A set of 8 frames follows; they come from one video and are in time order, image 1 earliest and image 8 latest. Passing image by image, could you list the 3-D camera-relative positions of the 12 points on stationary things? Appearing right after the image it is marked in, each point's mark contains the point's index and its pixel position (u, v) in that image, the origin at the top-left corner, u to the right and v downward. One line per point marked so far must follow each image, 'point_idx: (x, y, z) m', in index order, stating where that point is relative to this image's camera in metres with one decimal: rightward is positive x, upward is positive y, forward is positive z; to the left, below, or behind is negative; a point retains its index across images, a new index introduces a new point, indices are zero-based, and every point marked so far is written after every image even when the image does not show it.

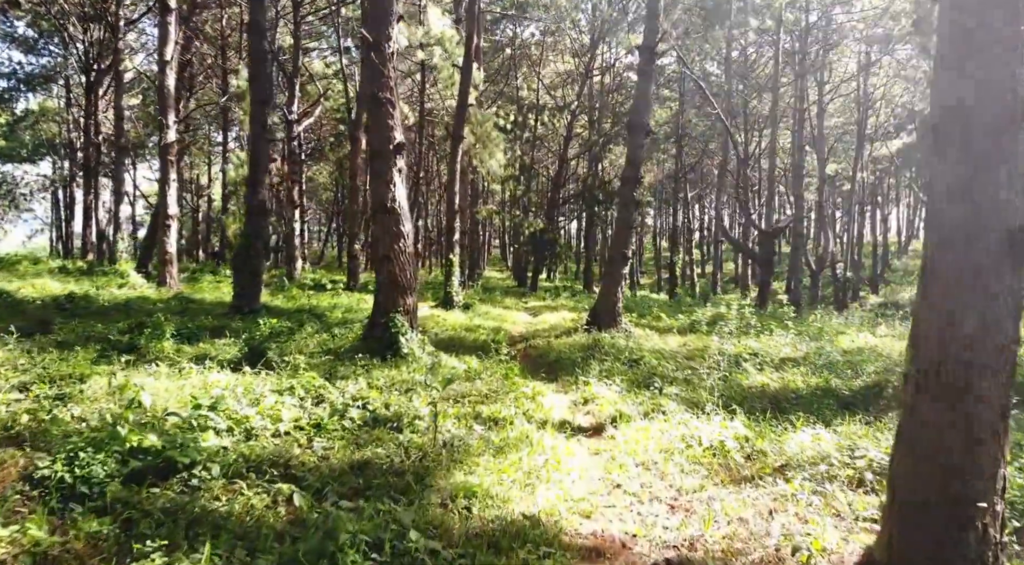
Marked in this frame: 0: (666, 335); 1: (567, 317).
0: (+2.9, -1.0, +14.5) m
1: (+1.4, -0.8, +18.1) m
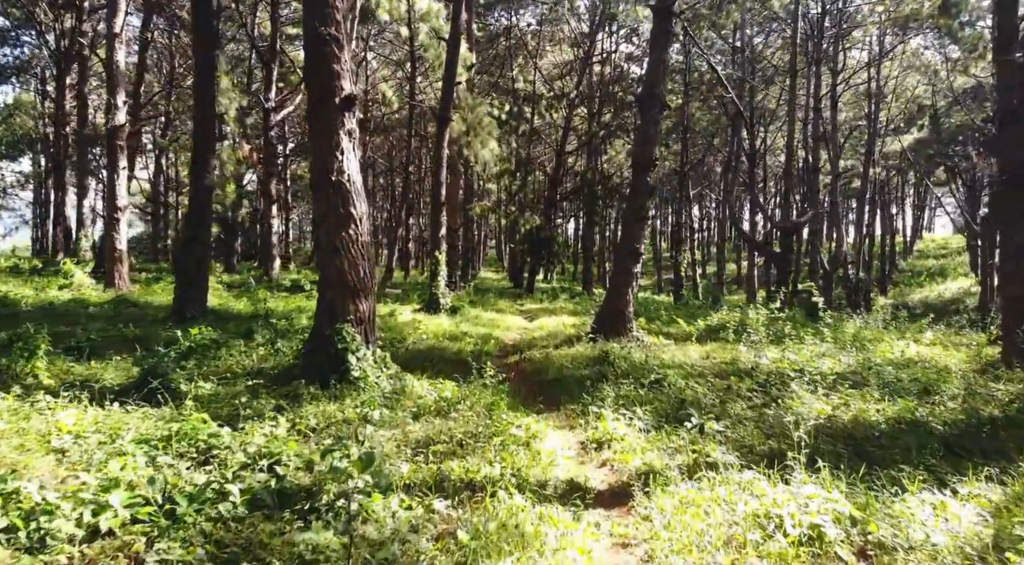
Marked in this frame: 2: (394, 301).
0: (+2.8, -1.0, +12.4) m
1: (+1.2, -0.8, +15.9) m
2: (-2.9, -0.5, +18.9) m
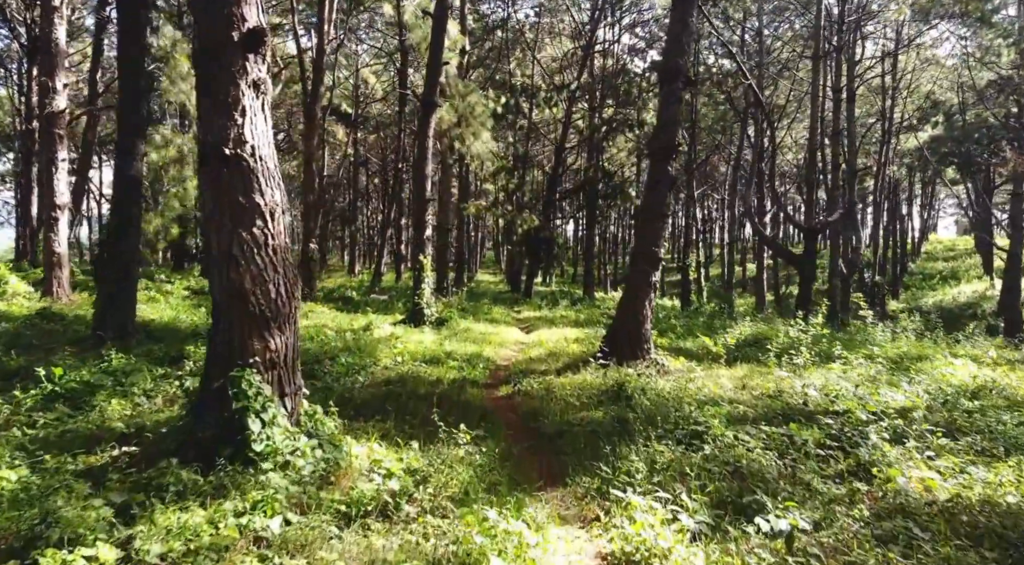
0: (+2.7, -1.2, +10.3) m
1: (+1.1, -1.0, +13.8) m
2: (-3.0, -0.6, +16.9) m
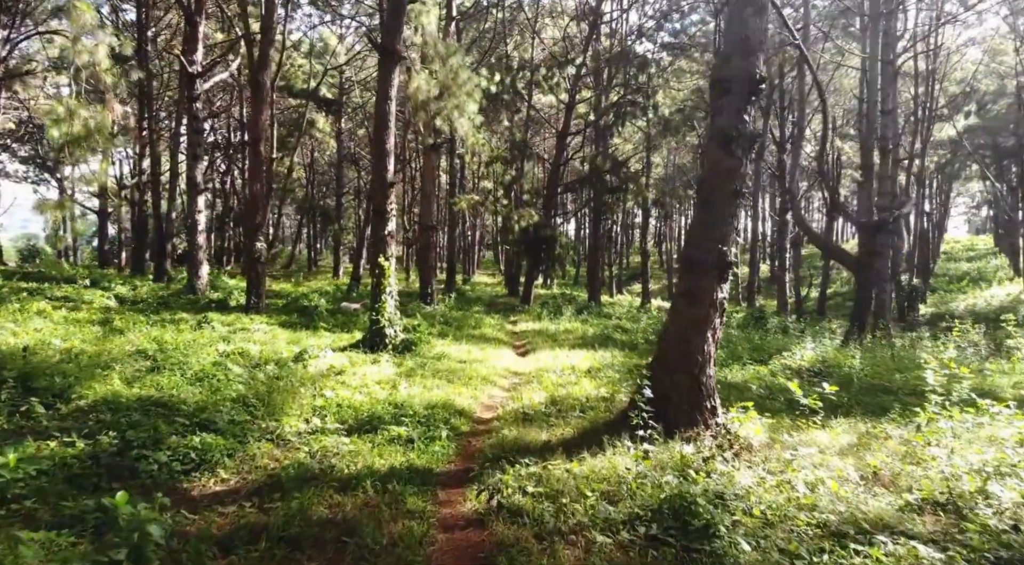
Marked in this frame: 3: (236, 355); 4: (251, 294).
0: (+2.5, -1.3, +6.7) m
1: (+1.0, -1.1, +10.2) m
2: (-3.2, -0.8, +13.2) m
3: (-3.5, -0.9, +9.8) m
4: (-5.4, -0.2, +16.0) m
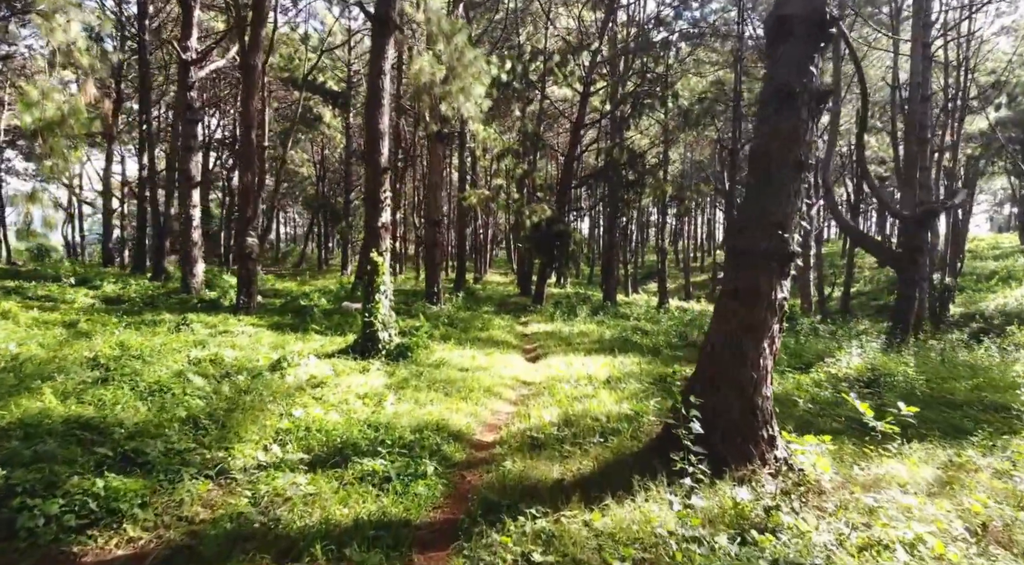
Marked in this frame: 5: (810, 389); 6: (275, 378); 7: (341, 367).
0: (+2.6, -1.3, +5.4) m
1: (+1.1, -1.1, +8.9) m
2: (-3.0, -0.8, +12.0) m
3: (-3.4, -0.9, +8.6) m
4: (-5.2, -0.2, +14.8) m
5: (+3.3, -1.2, +8.6) m
6: (-2.4, -1.0, +7.8) m
7: (-1.9, -0.9, +8.4) m
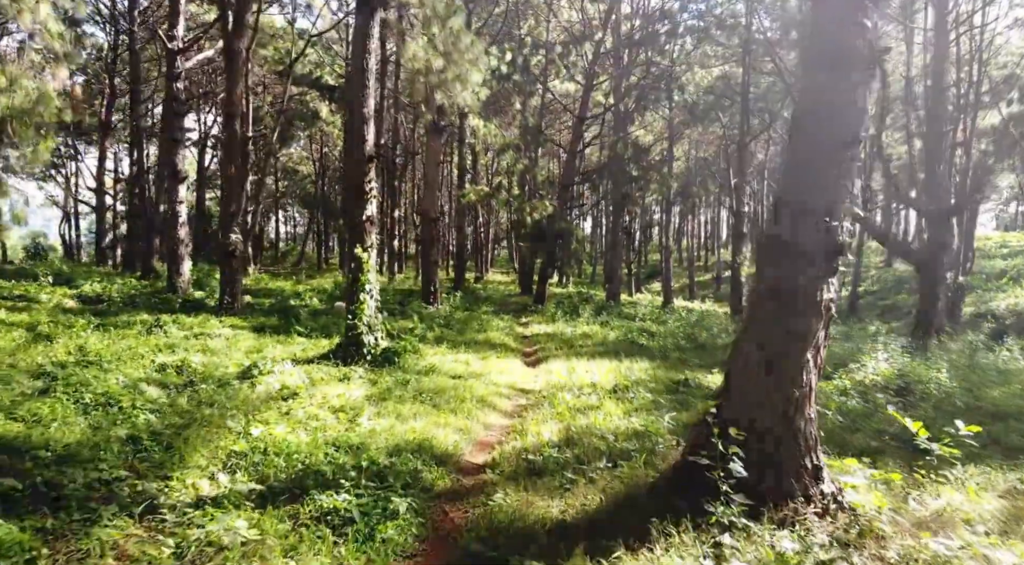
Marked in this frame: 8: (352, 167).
0: (+2.5, -1.3, +4.6) m
1: (+1.0, -1.1, +8.1) m
2: (-3.1, -0.7, +11.2) m
3: (-3.4, -0.9, +7.8) m
4: (-5.2, -0.2, +14.0) m
5: (+3.2, -1.2, +7.8) m
6: (-2.4, -1.0, +7.0) m
7: (-1.9, -0.9, +7.6) m
8: (-1.9, +1.4, +9.1) m
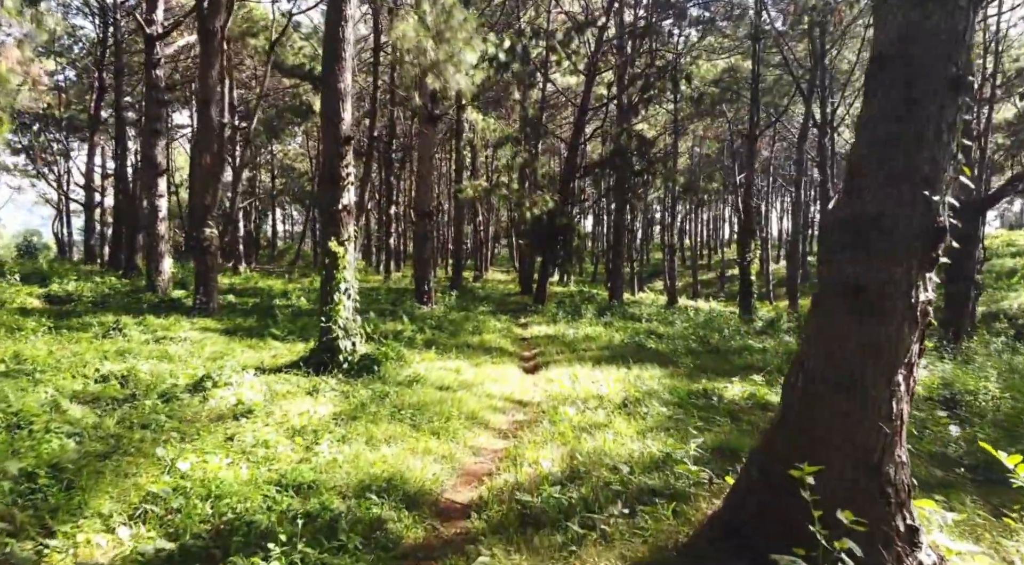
0: (+2.5, -1.3, +3.5) m
1: (+1.0, -1.1, +7.1) m
2: (-3.1, -0.7, +10.2) m
3: (-3.5, -0.9, +6.8) m
4: (-5.2, -0.1, +13.0) m
5: (+3.2, -1.1, +6.8) m
6: (-2.5, -0.9, +6.0) m
7: (-1.9, -0.9, +6.6) m
8: (-1.9, +1.4, +8.1) m
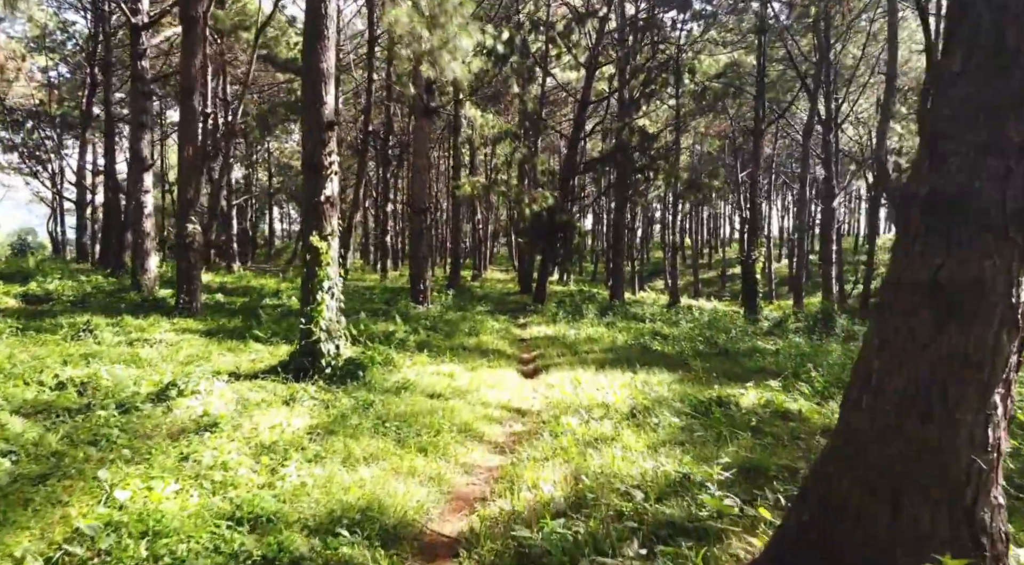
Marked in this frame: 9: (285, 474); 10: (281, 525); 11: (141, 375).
0: (+2.5, -1.2, +2.9) m
1: (+1.0, -1.1, +6.4) m
2: (-3.1, -0.7, +9.6) m
3: (-3.5, -0.8, +6.1) m
4: (-5.3, -0.1, +12.3) m
5: (+3.2, -1.1, +6.1) m
6: (-2.5, -0.9, +5.4) m
7: (-2.0, -0.9, +6.0) m
8: (-1.9, +1.4, +7.5) m
9: (-1.2, -1.0, +4.2) m
10: (-1.1, -1.1, +3.7) m
11: (-3.3, -0.8, +6.8) m
